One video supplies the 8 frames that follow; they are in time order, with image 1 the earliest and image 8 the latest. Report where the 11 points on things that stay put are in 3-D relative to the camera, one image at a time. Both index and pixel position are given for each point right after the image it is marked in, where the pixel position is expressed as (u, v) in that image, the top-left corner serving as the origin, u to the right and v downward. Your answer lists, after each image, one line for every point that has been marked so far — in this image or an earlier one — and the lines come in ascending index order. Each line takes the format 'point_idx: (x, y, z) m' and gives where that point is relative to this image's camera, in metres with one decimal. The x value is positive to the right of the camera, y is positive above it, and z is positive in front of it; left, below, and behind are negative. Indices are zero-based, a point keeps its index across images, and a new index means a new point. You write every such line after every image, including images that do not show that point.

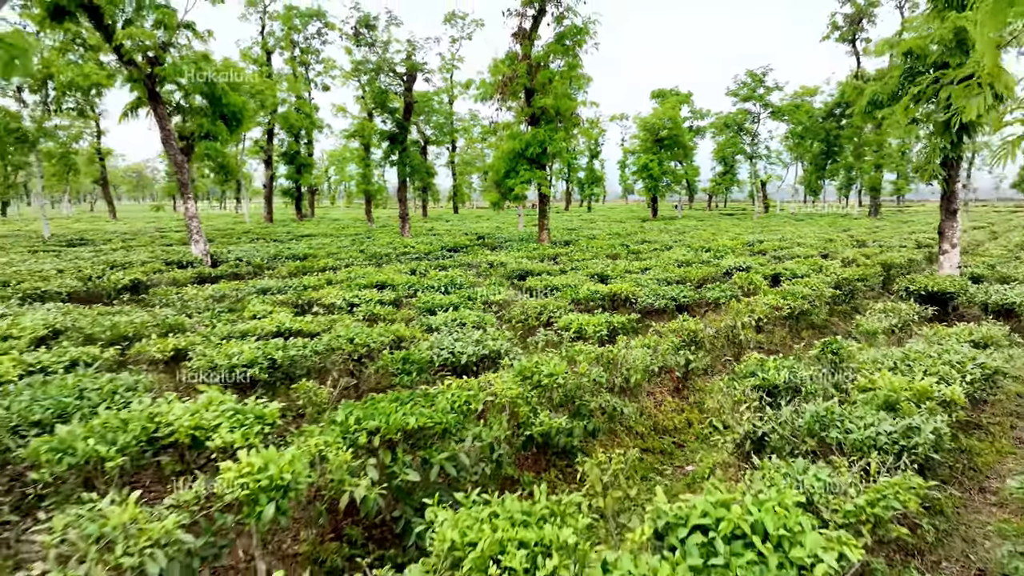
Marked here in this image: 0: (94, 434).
0: (-2.3, -0.8, +3.8) m
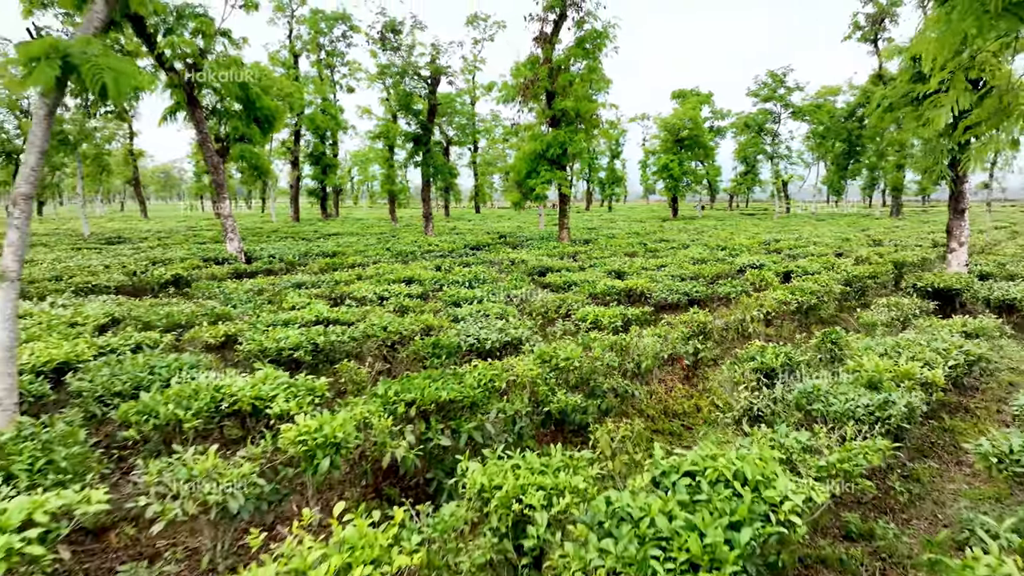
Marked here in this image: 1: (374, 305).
0: (-2.1, -0.7, +4.4) m
1: (-1.7, -0.2, +8.6) m
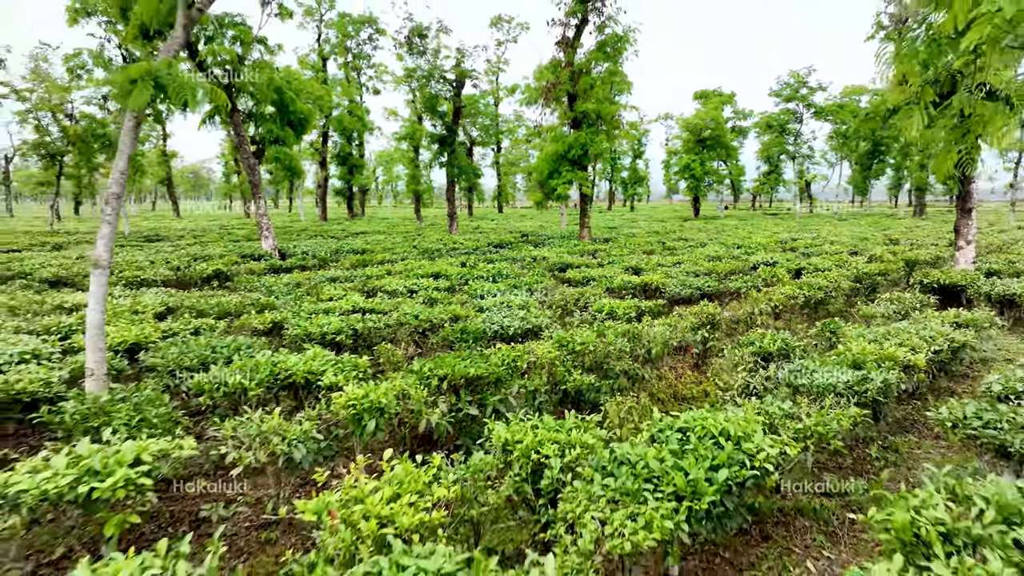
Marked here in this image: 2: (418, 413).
0: (-2.0, -0.6, +5.1) m
1: (-1.4, -0.1, +9.3) m
2: (-0.6, -0.8, +4.7) m
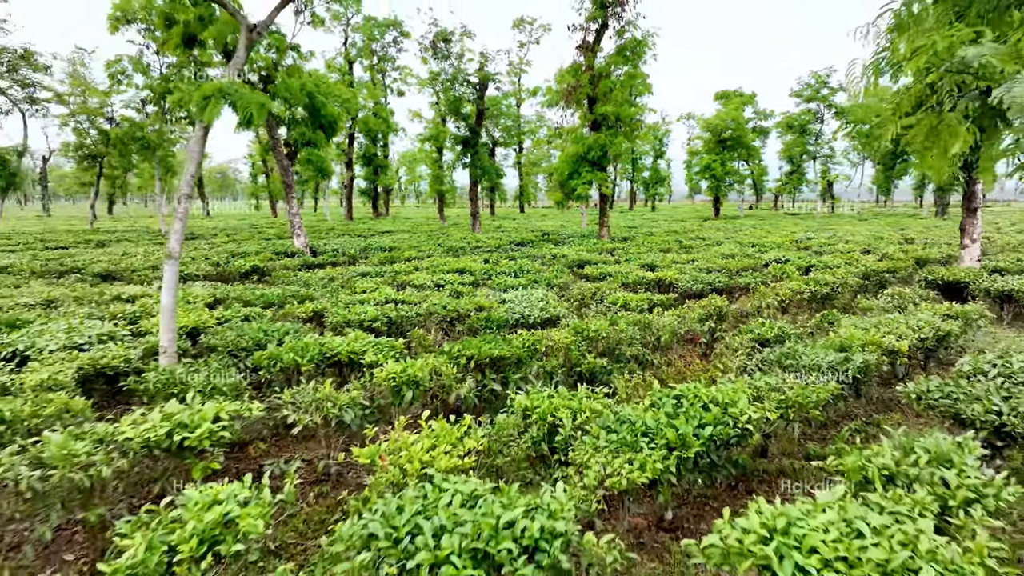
0: (-1.8, -0.5, +5.8) m
1: (-1.1, 0.0, +10.0) m
2: (-0.5, -0.8, +5.4) m
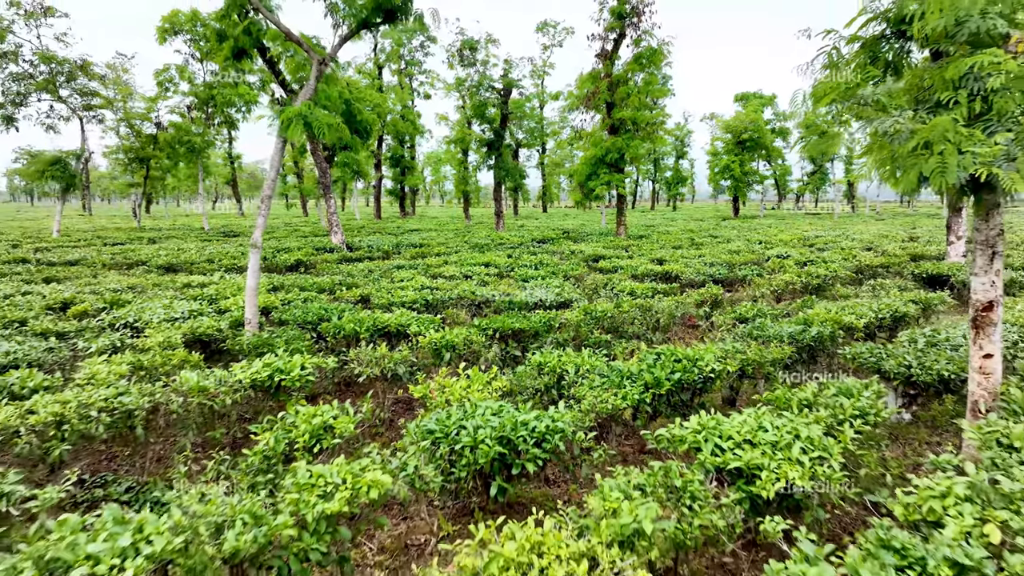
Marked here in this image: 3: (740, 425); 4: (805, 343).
0: (-1.7, -0.4, +7.1) m
1: (-0.8, +0.1, +11.3) m
2: (-0.3, -0.6, +6.7) m
3: (+1.3, -0.8, +3.9) m
4: (+2.6, -0.5, +6.3) m
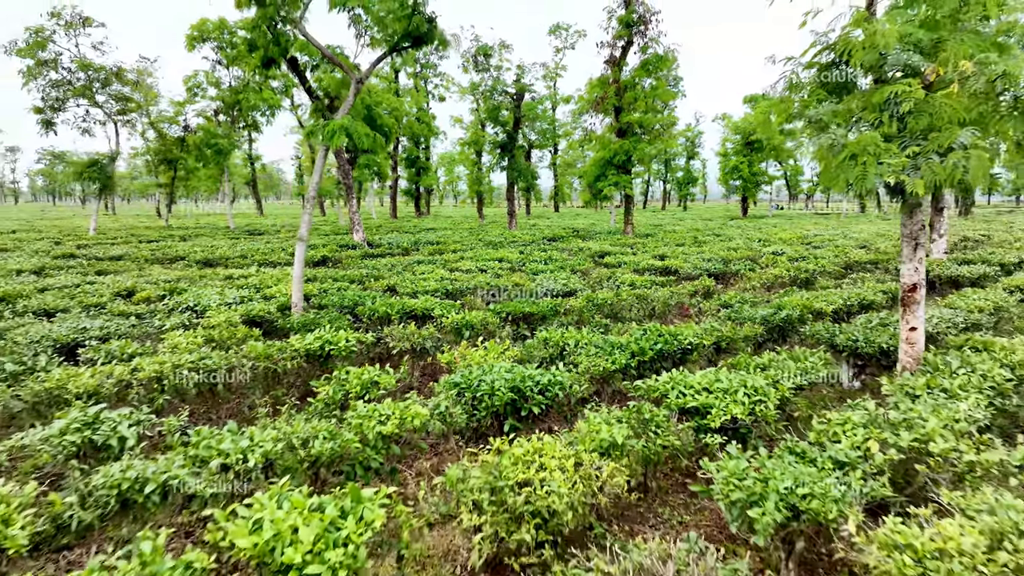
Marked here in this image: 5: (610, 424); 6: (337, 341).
0: (-1.5, -0.2, +8.2) m
1: (-0.6, +0.3, +12.3) m
2: (-0.2, -0.5, +7.7) m
3: (+1.3, -0.6, +4.9) m
4: (+2.8, -0.4, +7.3) m
5: (+0.6, -0.8, +4.3) m
6: (-1.7, -0.5, +6.6) m
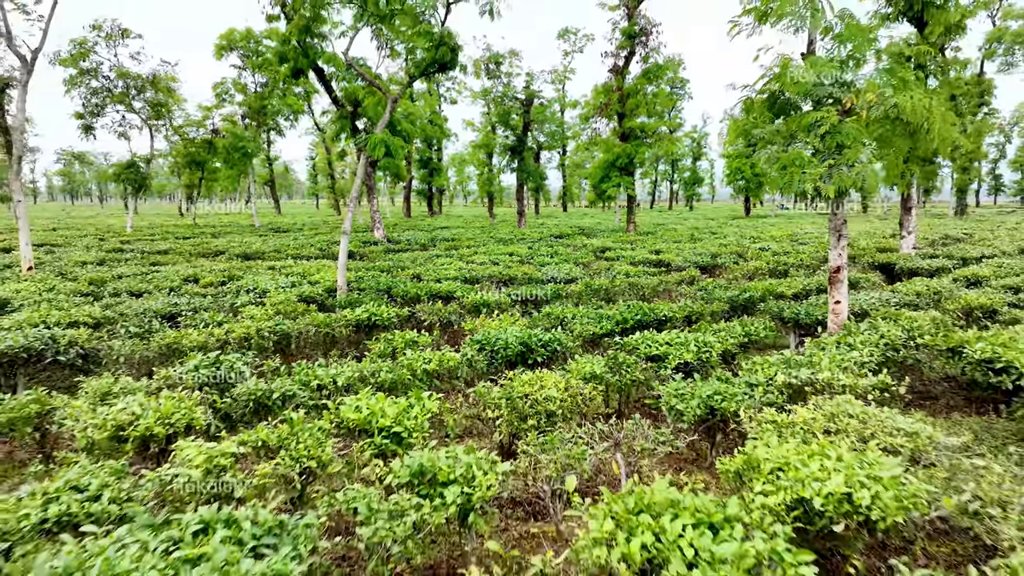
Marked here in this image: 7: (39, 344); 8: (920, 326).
0: (-1.4, 0.0, +9.7) m
1: (-0.4, +0.5, +13.9) m
2: (-0.1, -0.3, +9.3) m
3: (+1.4, -0.5, +6.5) m
4: (+2.9, -0.2, +8.8) m
5: (+0.7, -0.6, +5.8) m
6: (-1.6, -0.3, +8.2) m
7: (-4.2, -0.5, +6.2) m
8: (+4.0, -0.4, +6.8) m
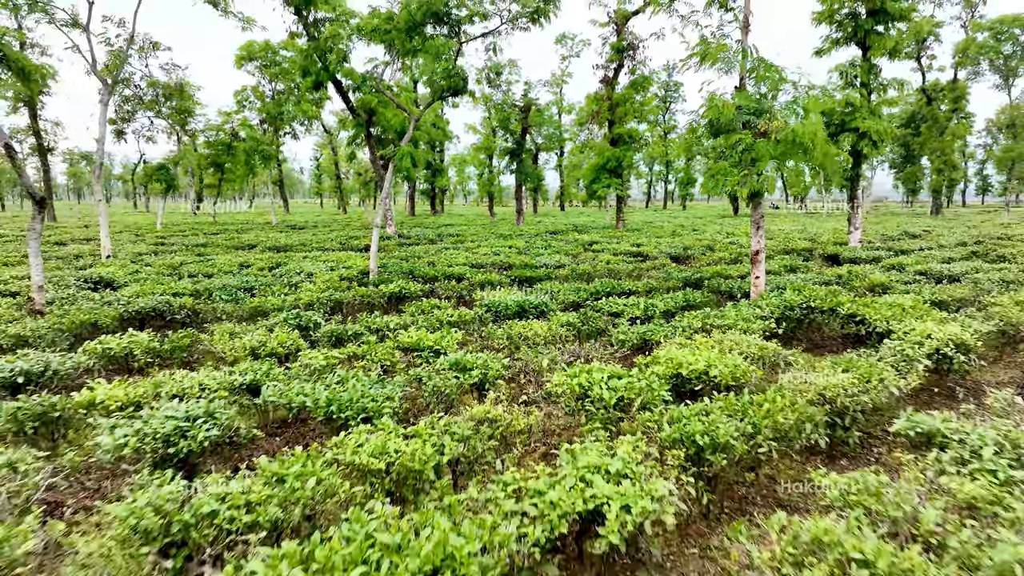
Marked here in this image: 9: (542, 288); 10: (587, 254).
0: (-1.4, +0.3, +12.0) m
1: (-0.4, +0.8, +16.1) m
2: (-0.1, 0.0, +11.5) m
3: (+1.4, -0.2, +8.7) m
4: (+2.9, +0.1, +11.1) m
5: (+0.7, -0.3, +8.1) m
6: (-1.6, 0.0, +10.5) m
7: (-4.2, -0.2, +8.4) m
8: (+4.0, -0.1, +9.1) m
9: (+0.5, 0.0, +10.5) m
10: (+1.7, +0.8, +15.8) m
